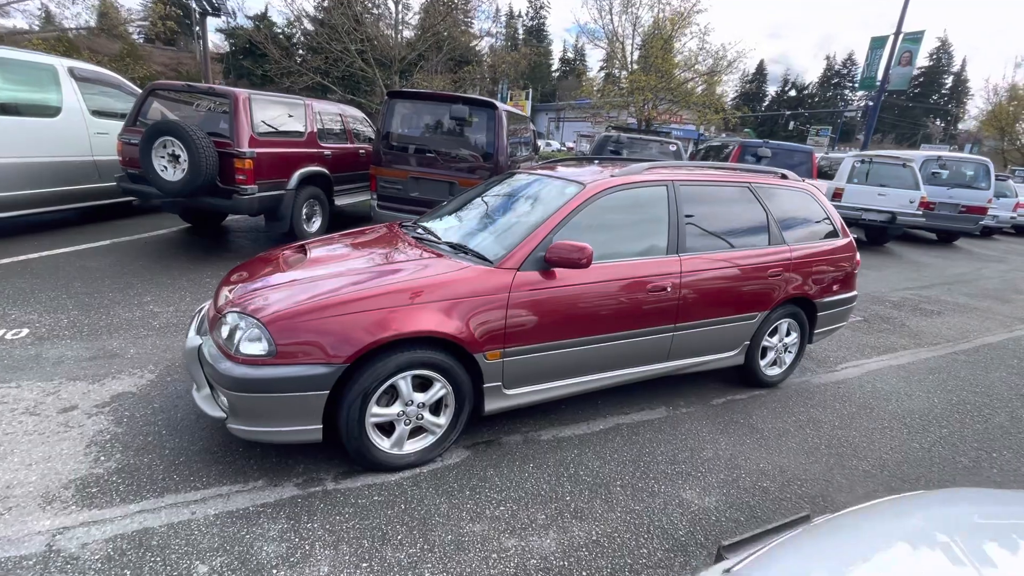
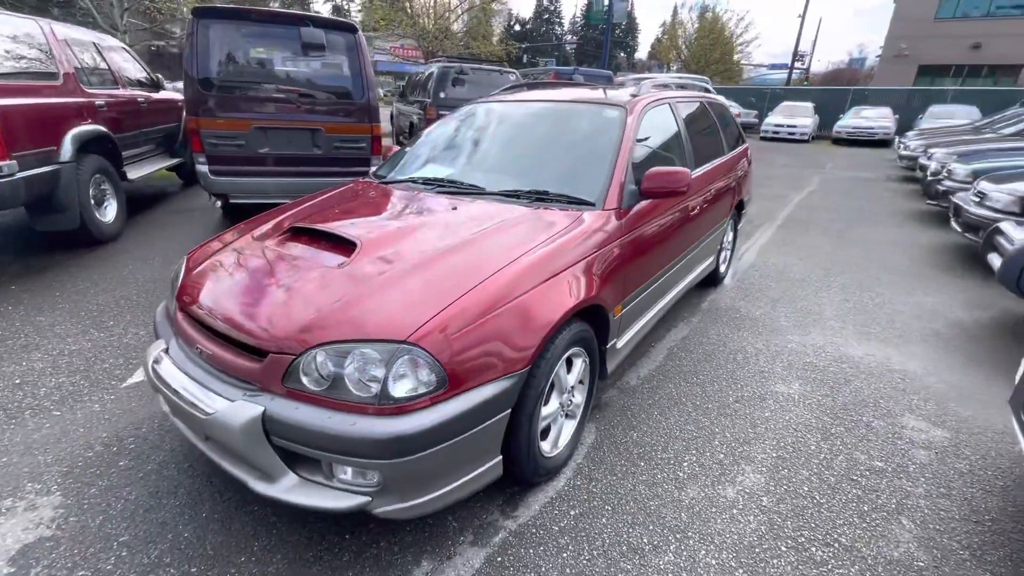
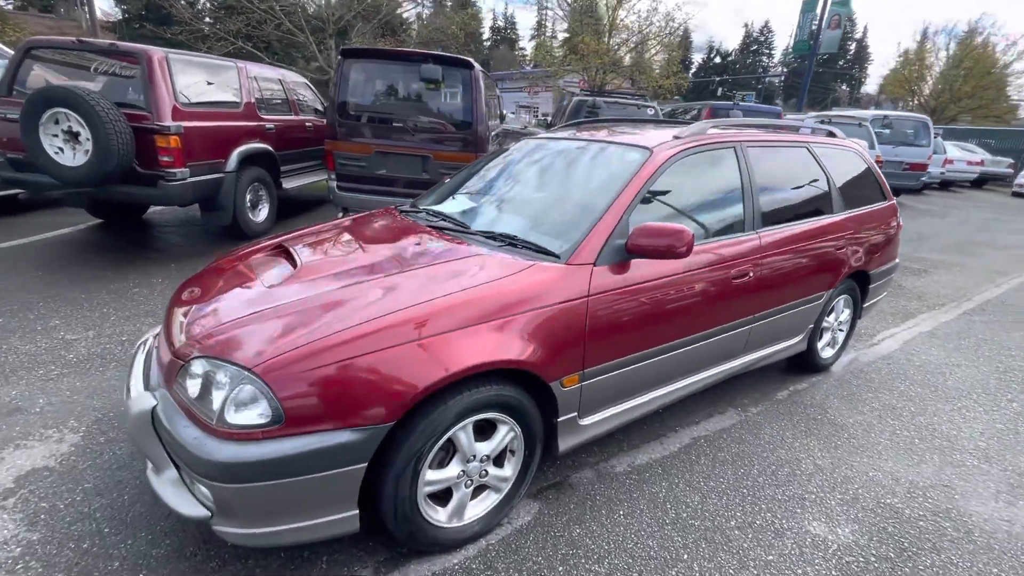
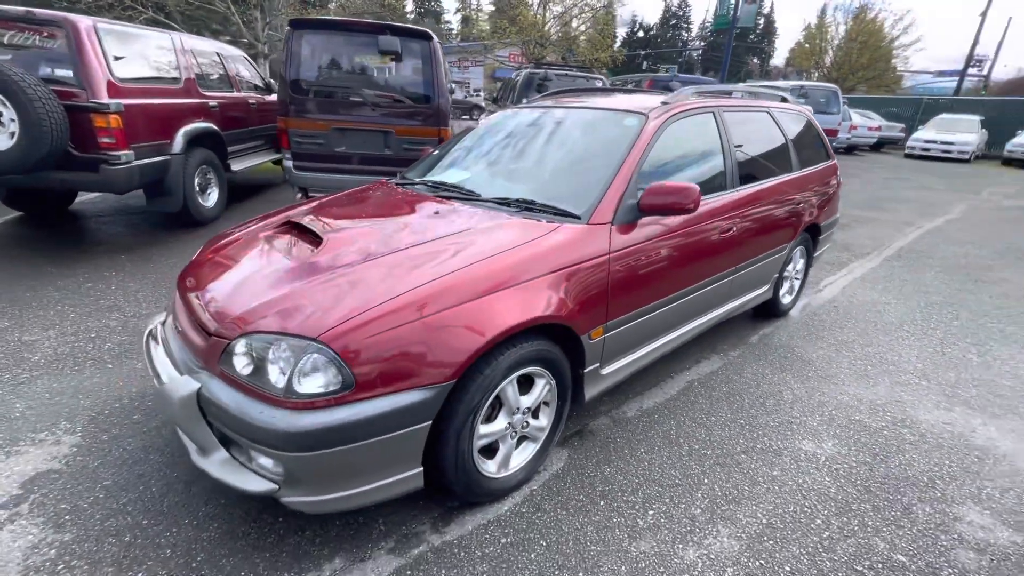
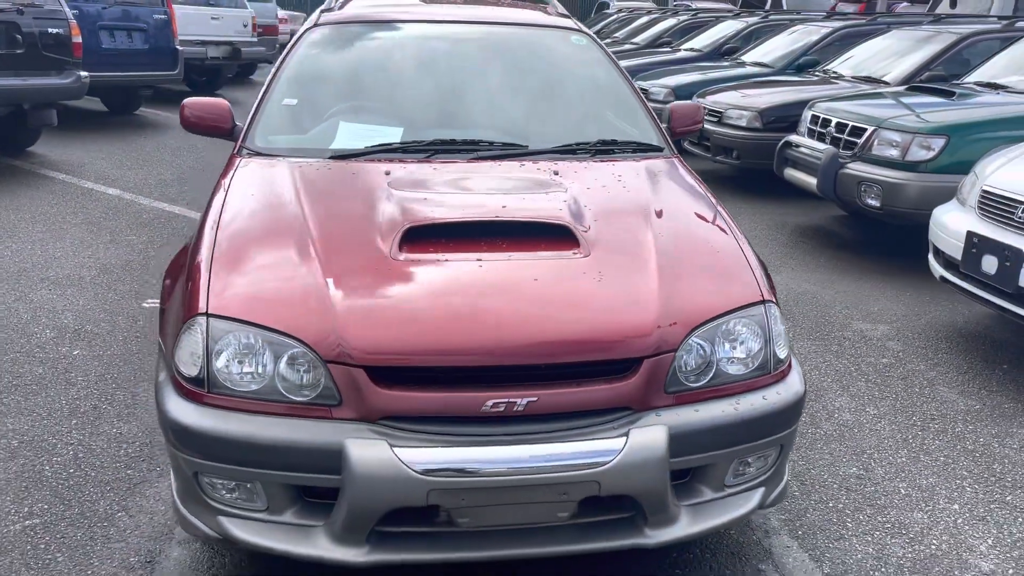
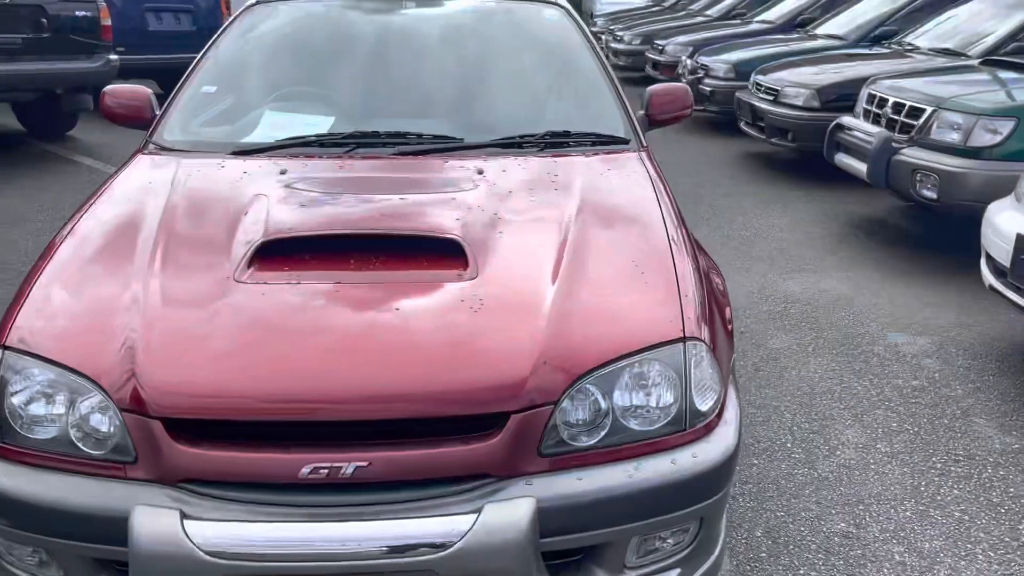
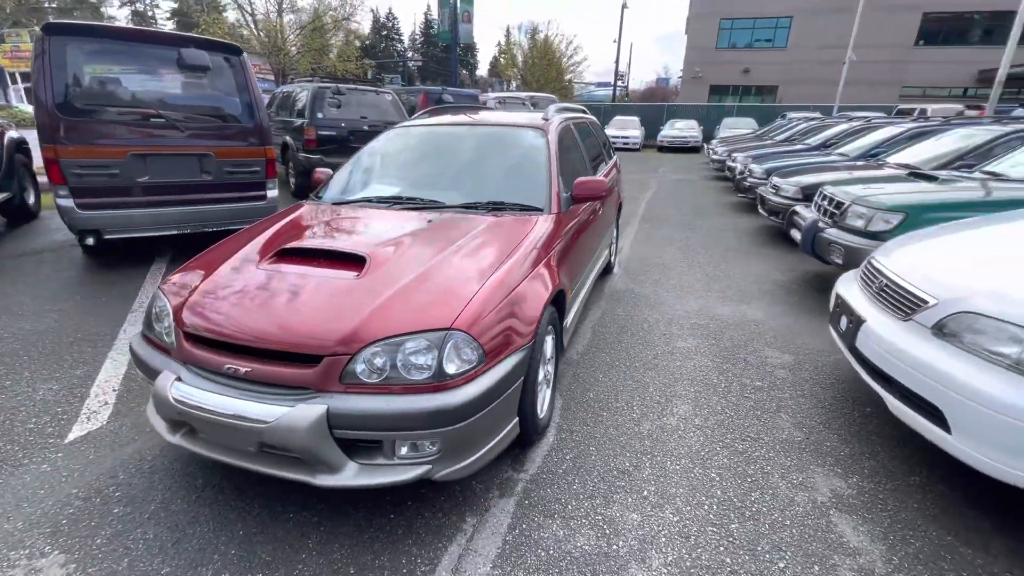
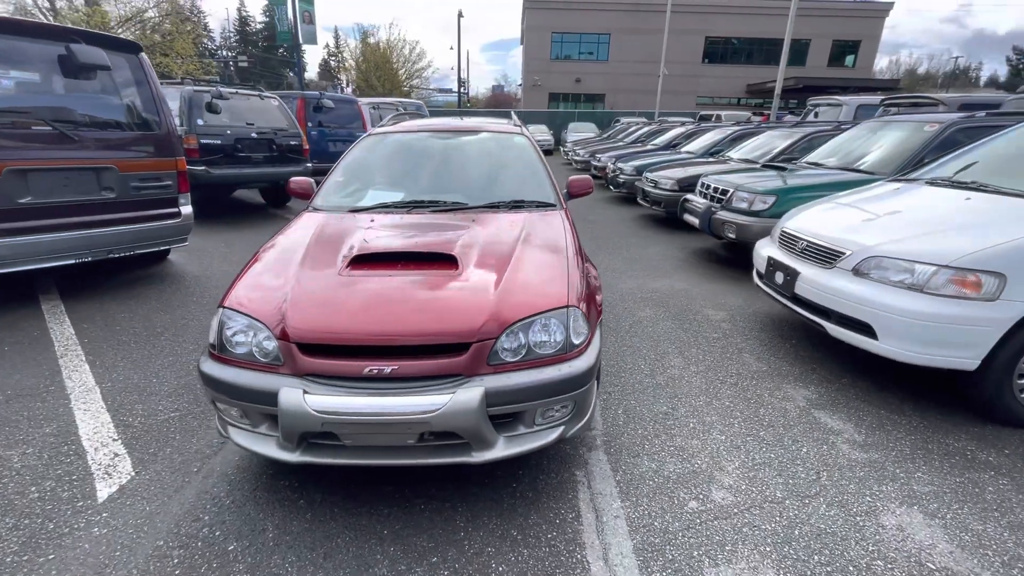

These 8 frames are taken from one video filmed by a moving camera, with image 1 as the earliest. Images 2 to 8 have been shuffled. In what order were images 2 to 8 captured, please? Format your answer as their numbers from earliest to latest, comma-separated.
3, 4, 2, 7, 8, 6, 5
